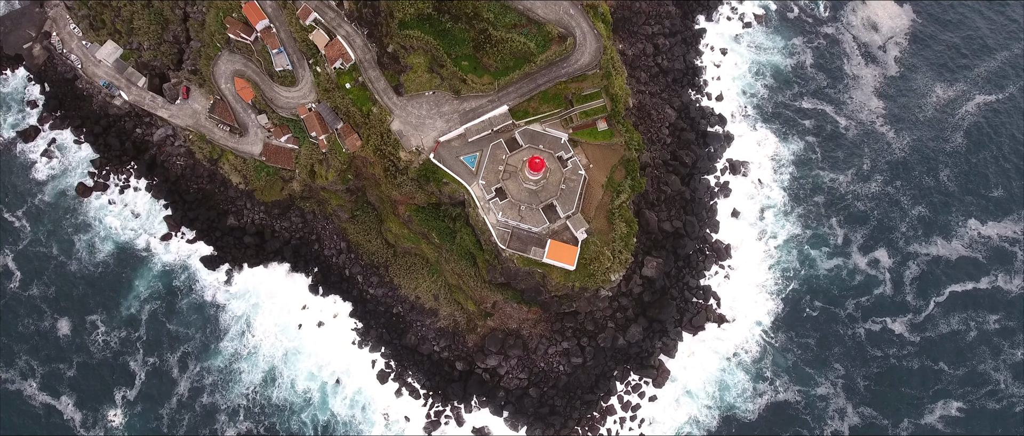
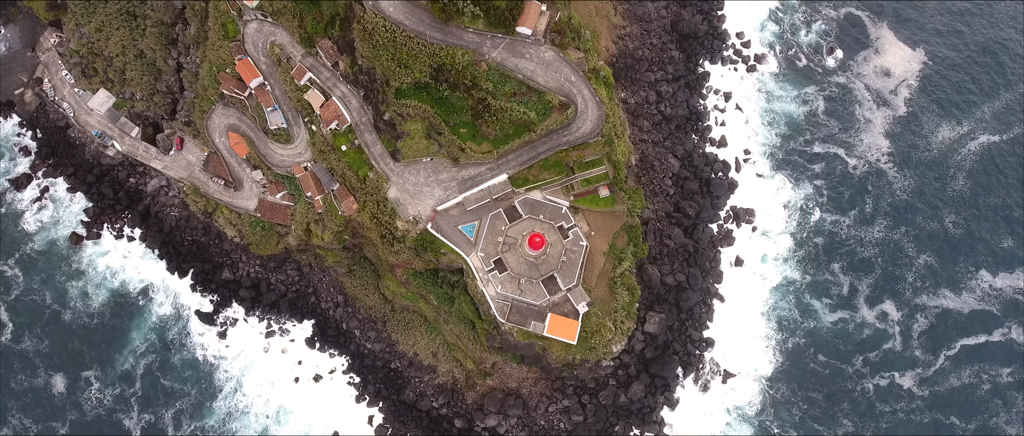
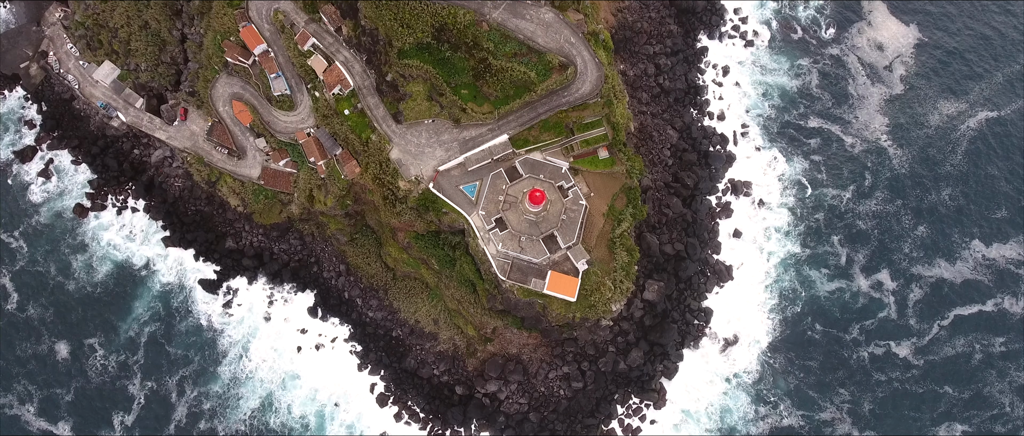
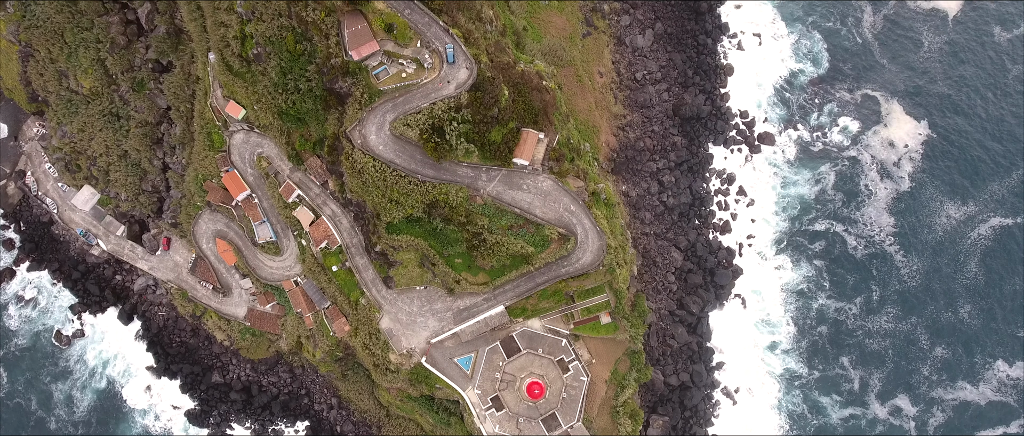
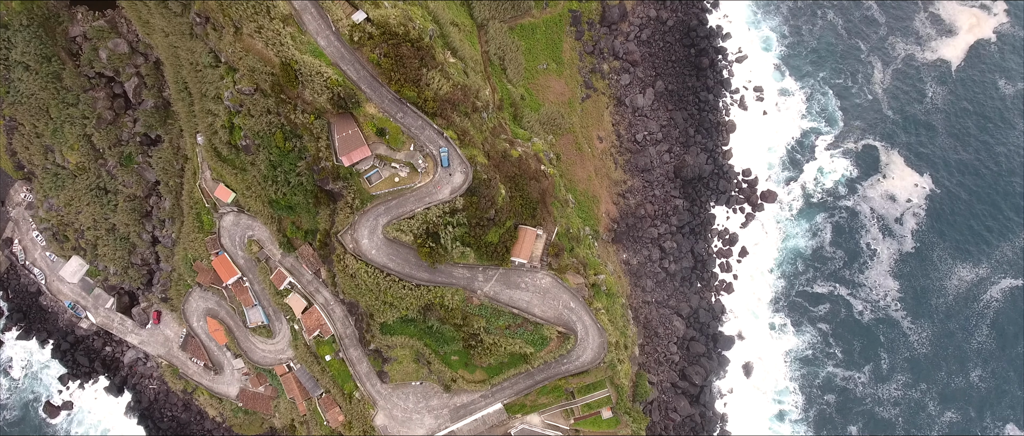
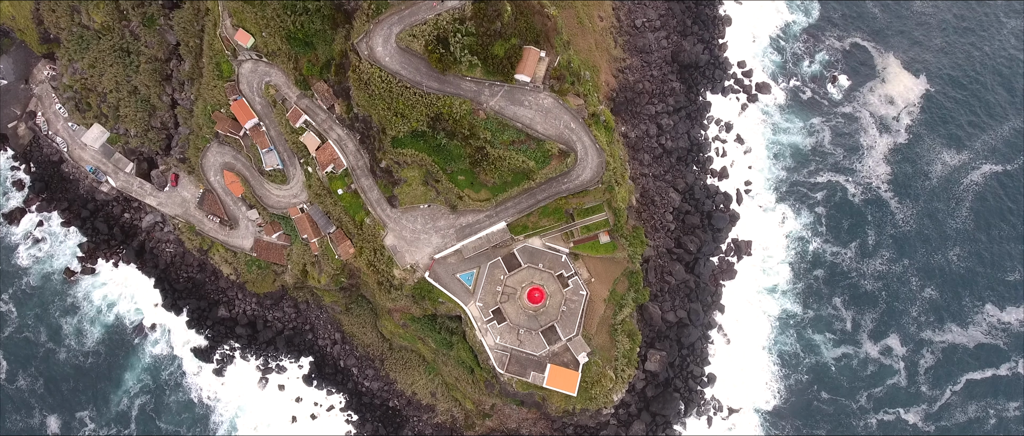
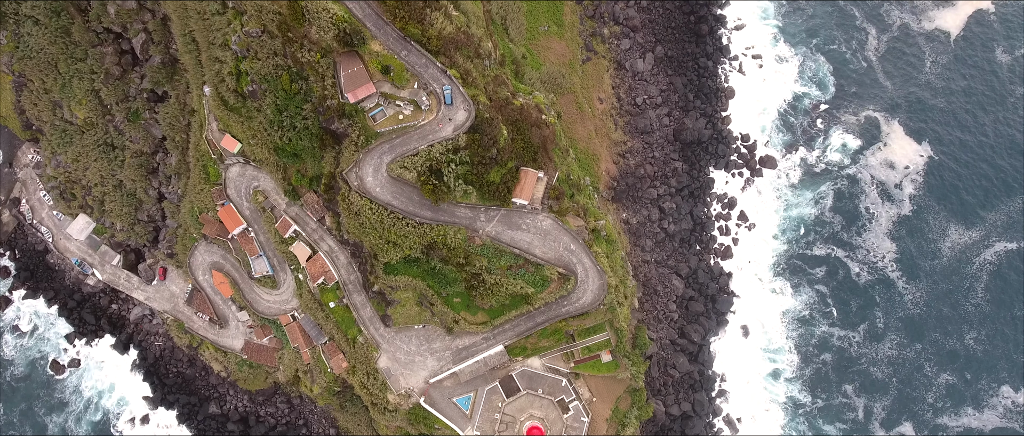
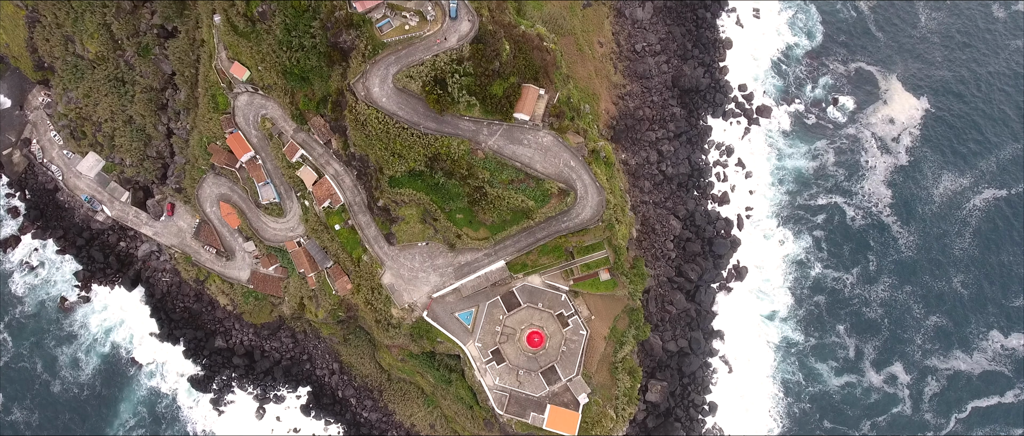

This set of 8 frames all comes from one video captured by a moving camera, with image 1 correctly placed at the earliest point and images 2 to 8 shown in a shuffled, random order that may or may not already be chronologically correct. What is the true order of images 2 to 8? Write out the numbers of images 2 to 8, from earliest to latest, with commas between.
3, 2, 6, 8, 4, 7, 5
